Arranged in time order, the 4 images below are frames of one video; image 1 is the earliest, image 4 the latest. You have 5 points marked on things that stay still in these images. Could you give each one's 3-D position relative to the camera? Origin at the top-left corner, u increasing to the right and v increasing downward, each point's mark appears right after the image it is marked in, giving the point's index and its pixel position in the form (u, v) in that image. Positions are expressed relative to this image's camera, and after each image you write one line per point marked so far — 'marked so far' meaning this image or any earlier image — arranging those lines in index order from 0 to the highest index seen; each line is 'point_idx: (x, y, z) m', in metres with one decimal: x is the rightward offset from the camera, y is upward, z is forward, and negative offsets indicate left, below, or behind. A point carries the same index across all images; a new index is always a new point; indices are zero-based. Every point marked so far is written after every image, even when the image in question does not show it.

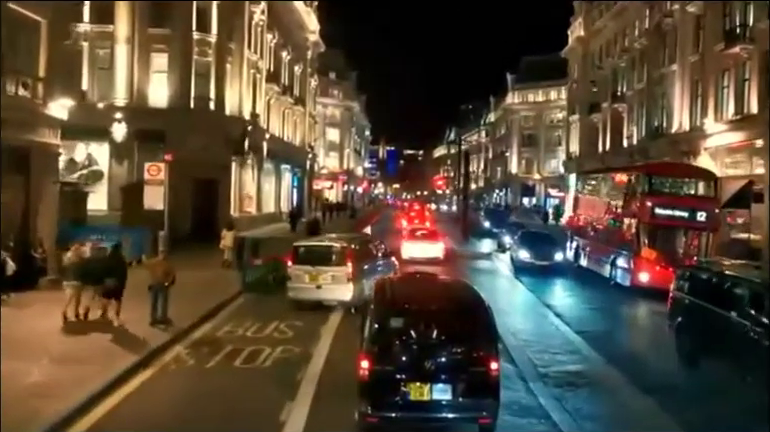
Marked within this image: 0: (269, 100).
0: (-2.3, +2.3, +18.7) m
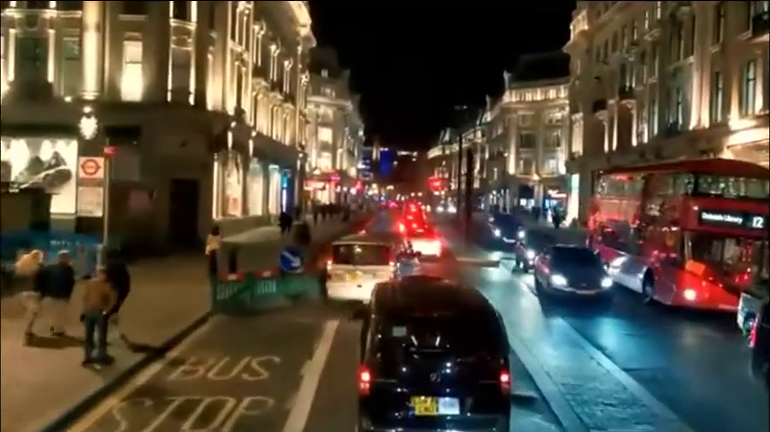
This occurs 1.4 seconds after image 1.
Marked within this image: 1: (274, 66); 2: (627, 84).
0: (-2.4, +2.3, +17.6) m
1: (-2.2, +3.0, +18.7) m
2: (+4.7, +2.5, +18.1) m
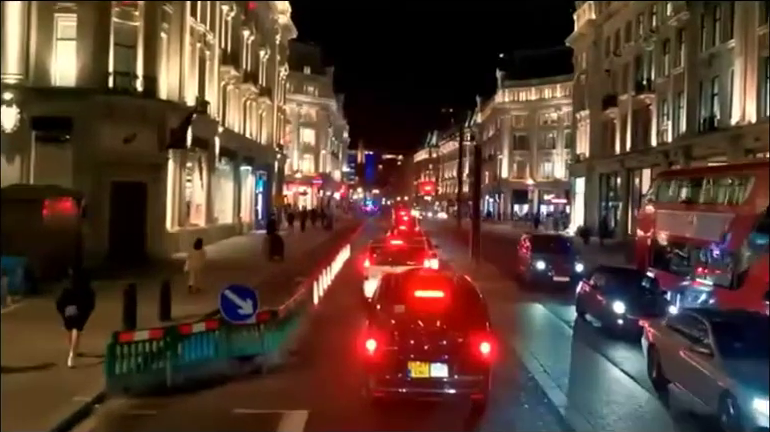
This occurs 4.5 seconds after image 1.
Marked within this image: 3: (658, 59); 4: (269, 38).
0: (-2.6, +2.1, +15.5) m
1: (-2.4, +2.9, +16.6) m
2: (+4.4, +2.4, +16.1) m
3: (+4.5, +2.6, +15.3) m
4: (-2.1, +3.3, +17.1) m
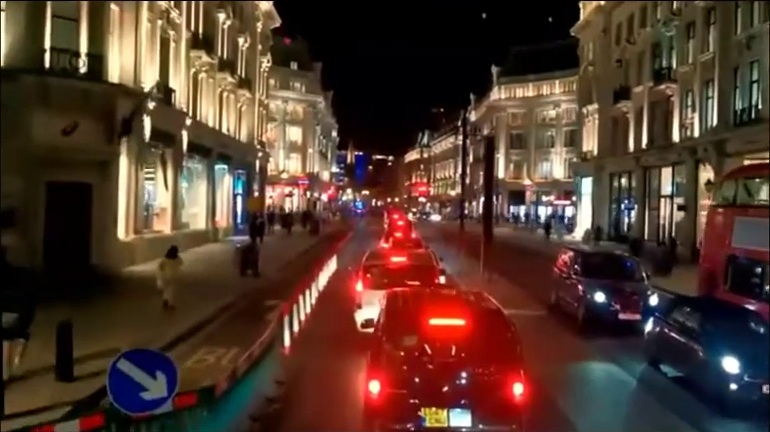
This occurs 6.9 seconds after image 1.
0: (-2.7, +2.0, +13.9) m
1: (-2.6, +2.8, +15.0) m
2: (+4.3, +2.3, +14.5) m
3: (+4.3, +2.5, +13.7) m
4: (-2.3, +3.2, +15.5) m
